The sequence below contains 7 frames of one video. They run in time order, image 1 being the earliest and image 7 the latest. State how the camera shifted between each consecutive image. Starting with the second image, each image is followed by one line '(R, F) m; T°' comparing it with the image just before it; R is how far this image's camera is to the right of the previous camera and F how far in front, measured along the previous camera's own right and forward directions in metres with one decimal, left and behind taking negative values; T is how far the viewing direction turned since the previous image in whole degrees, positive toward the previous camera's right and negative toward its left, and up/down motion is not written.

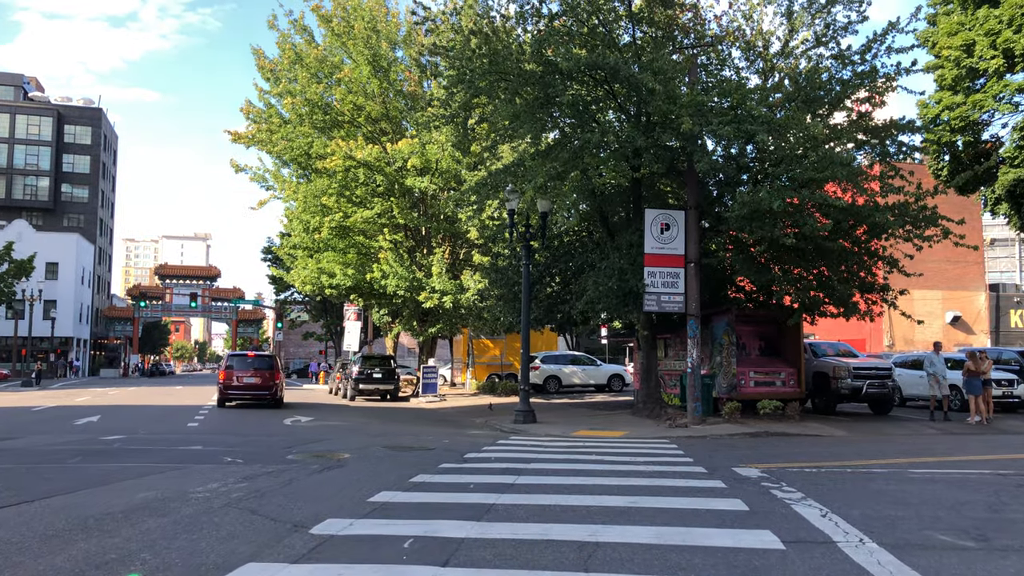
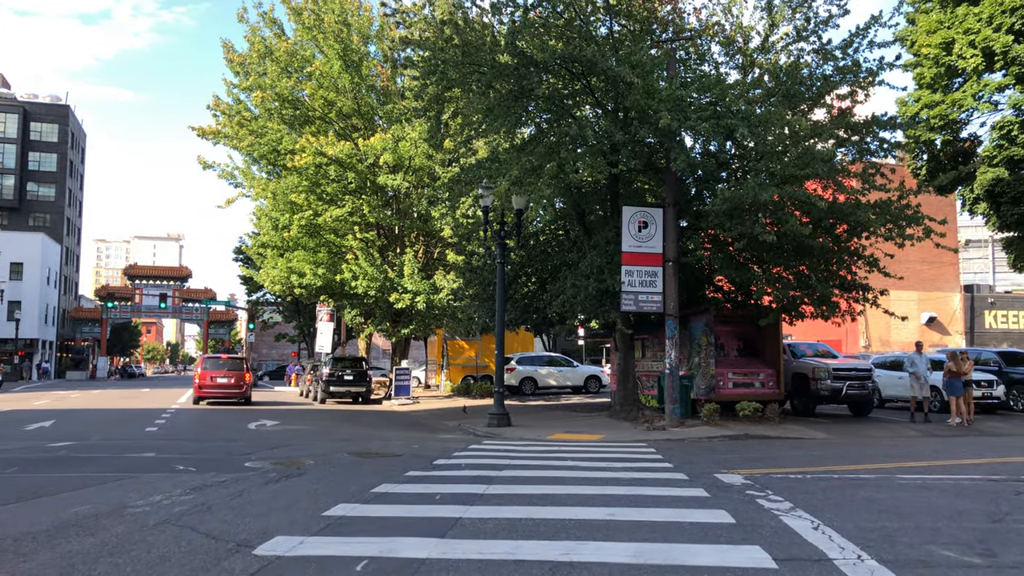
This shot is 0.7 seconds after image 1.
(+0.1, +0.5) m; +2°
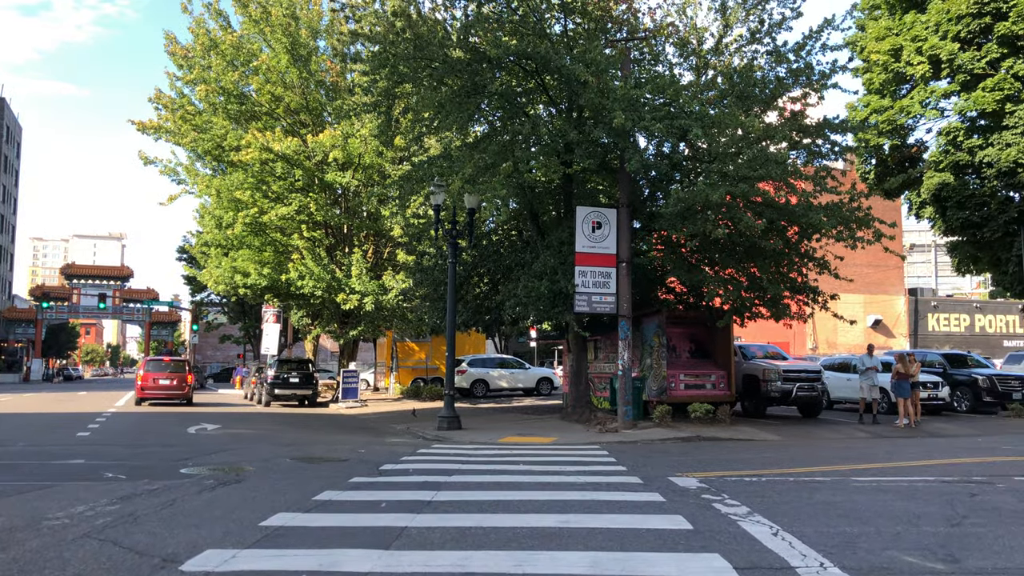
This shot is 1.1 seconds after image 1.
(0.0, +0.3) m; +3°
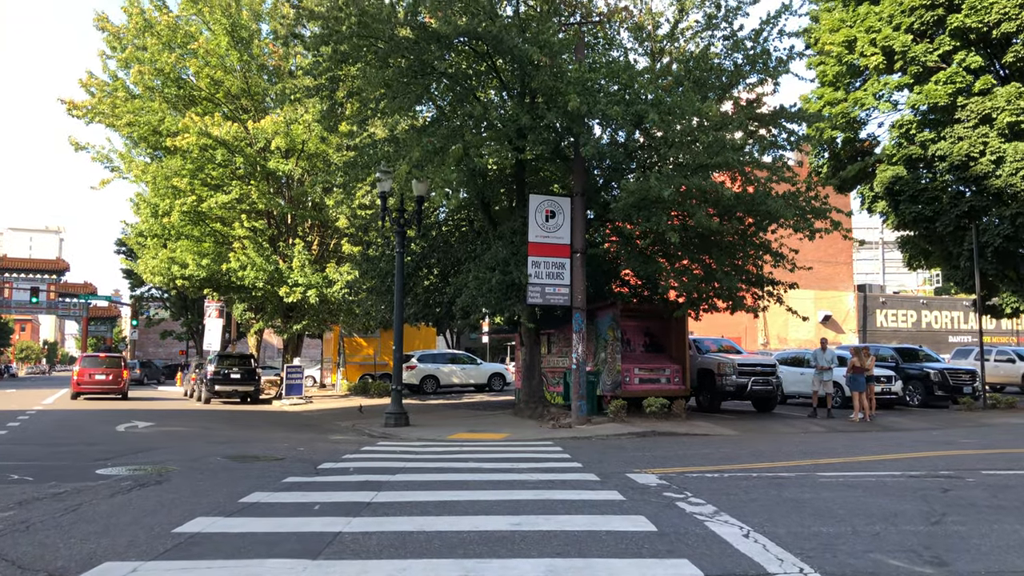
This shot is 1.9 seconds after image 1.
(0.0, +0.6) m; +3°
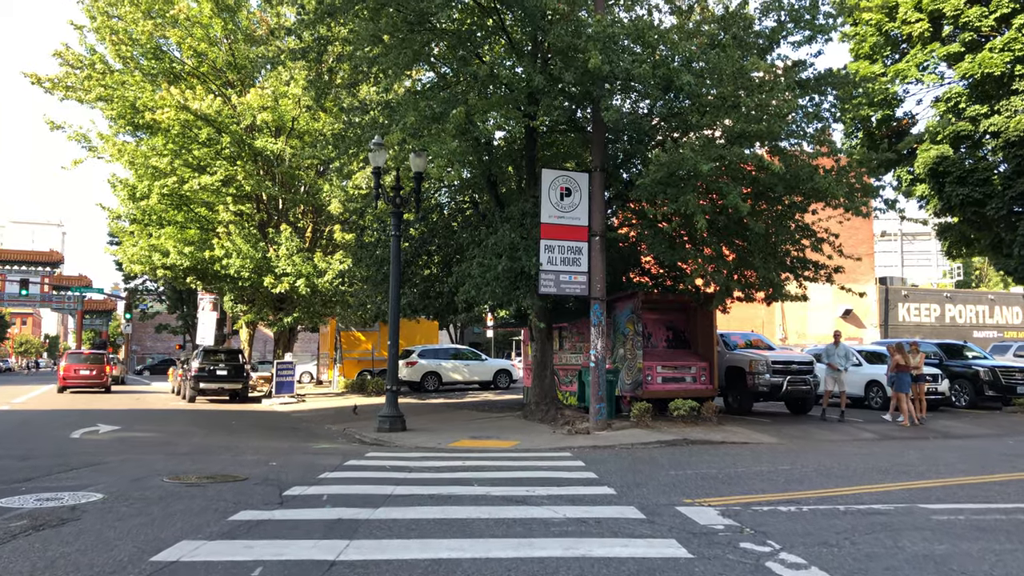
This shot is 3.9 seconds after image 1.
(-0.1, +1.8) m; 0°
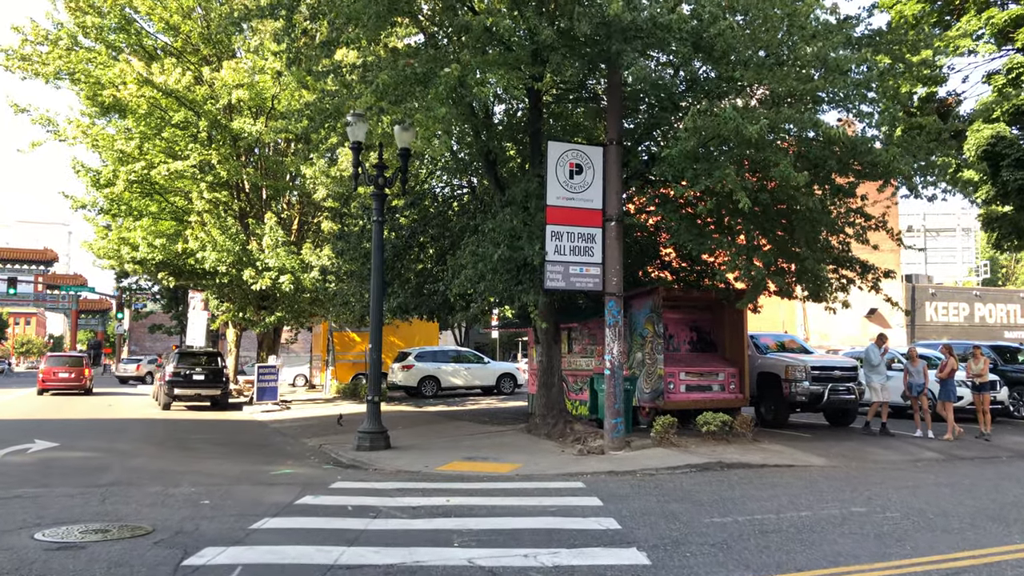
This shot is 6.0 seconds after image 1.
(+0.1, +2.0) m; -1°
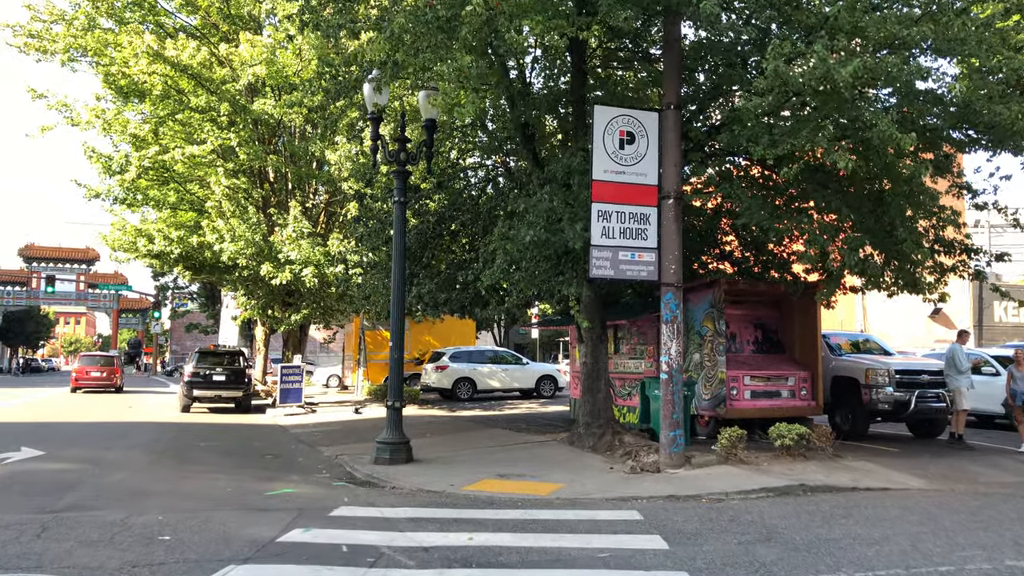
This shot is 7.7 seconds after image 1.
(0.0, +1.6) m; -3°
